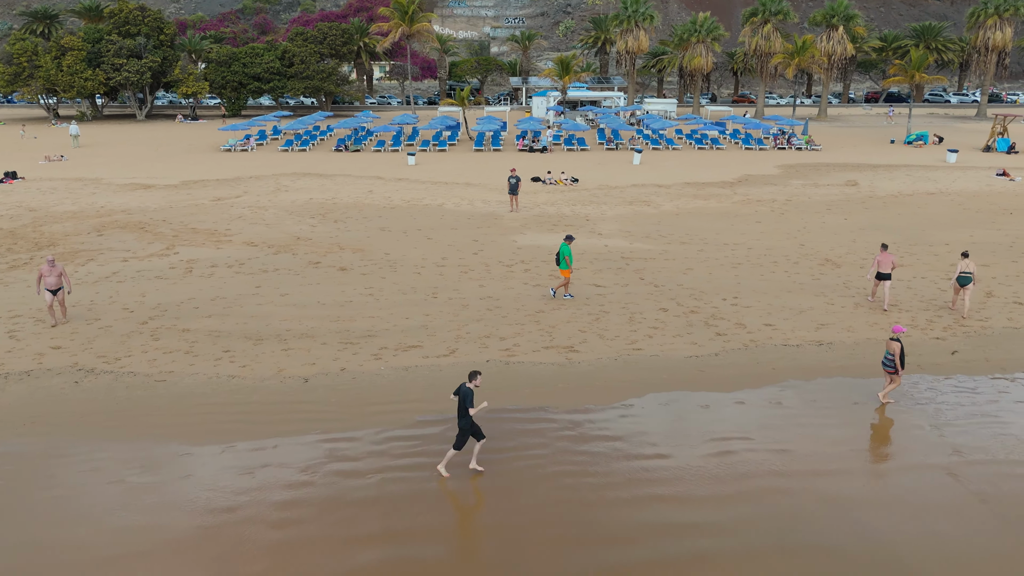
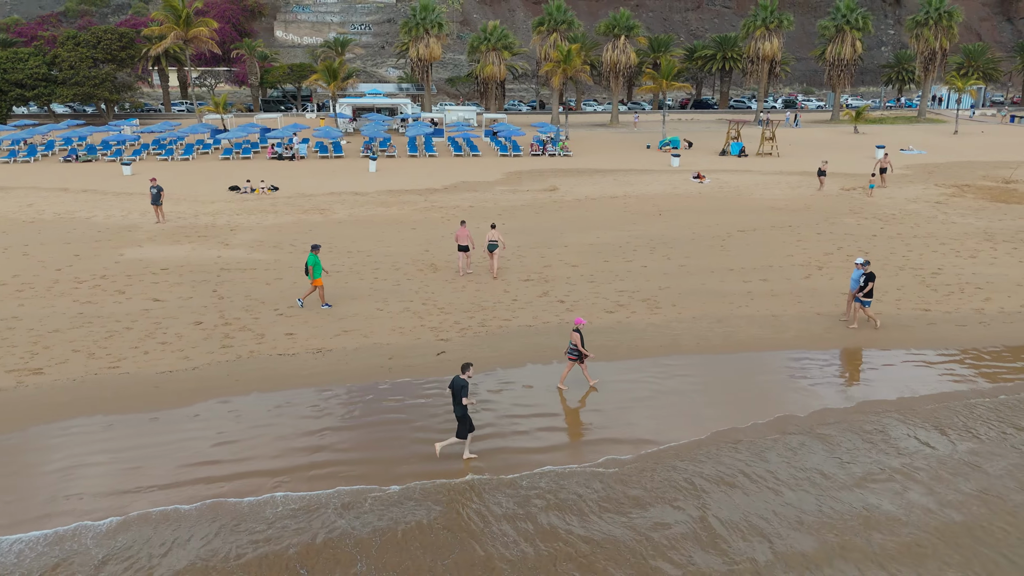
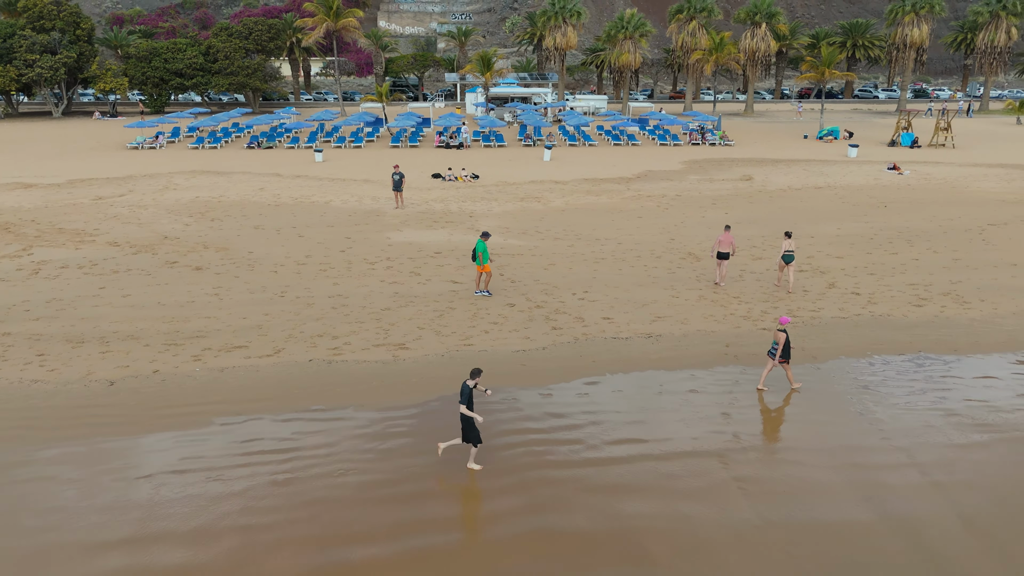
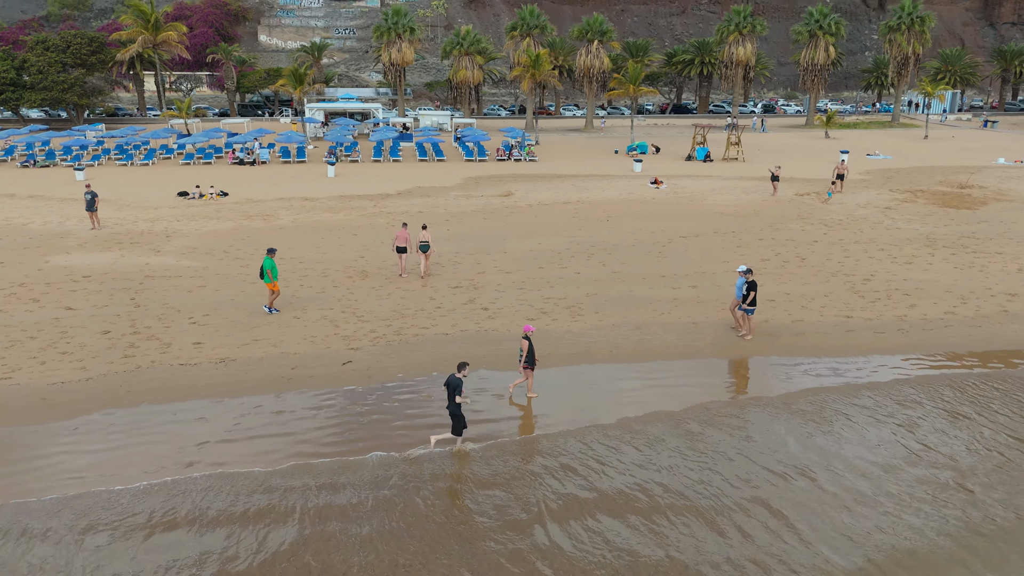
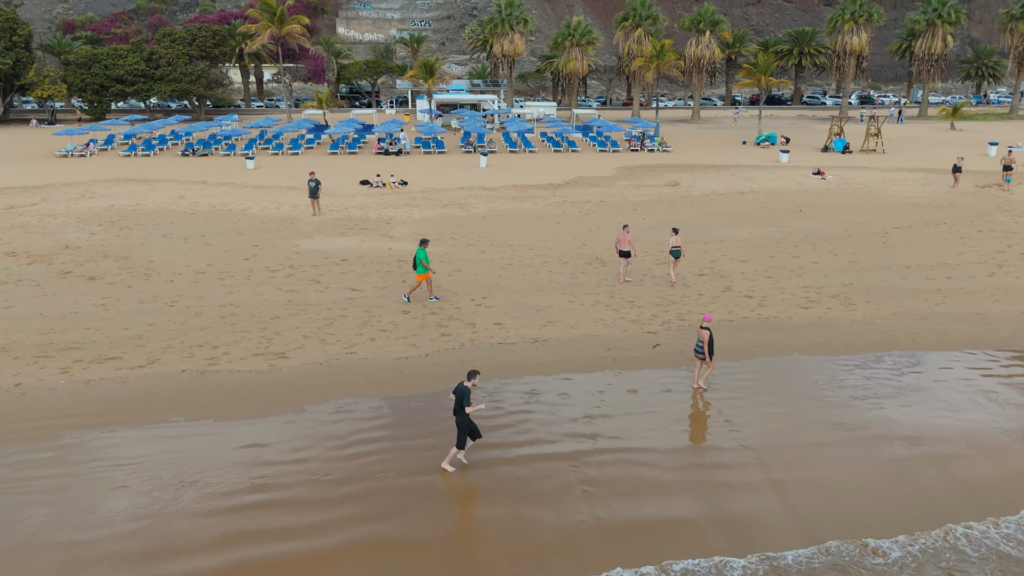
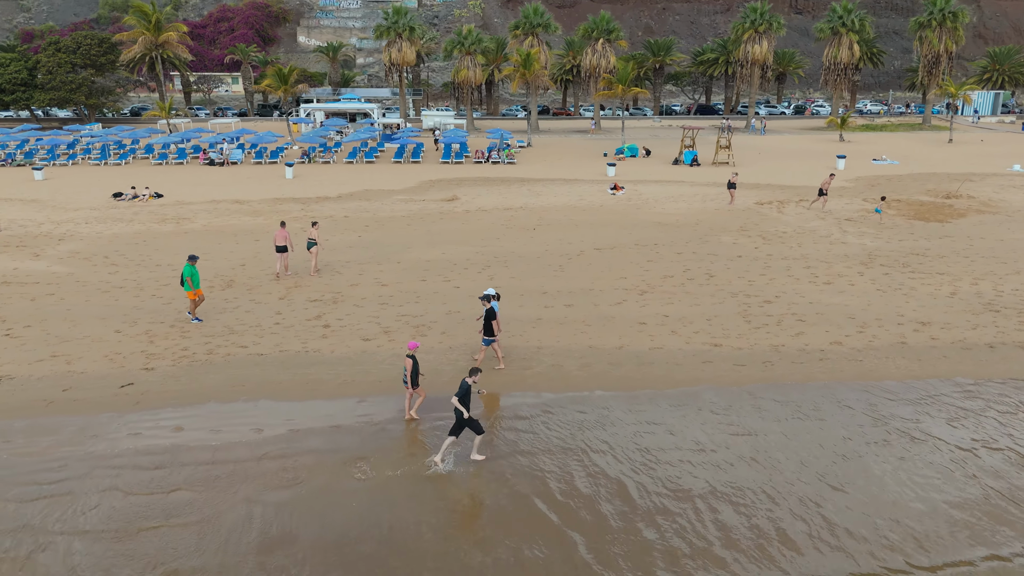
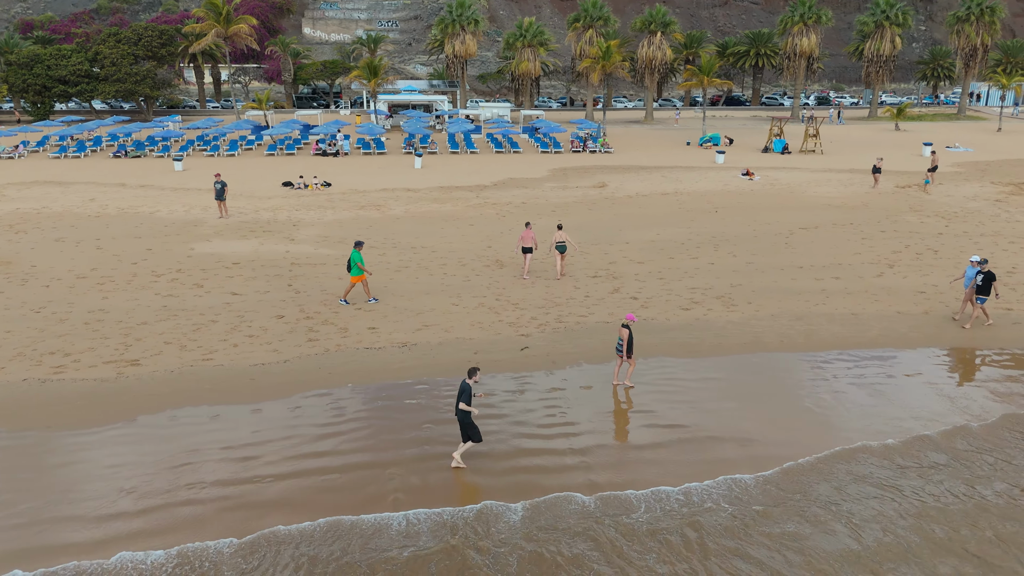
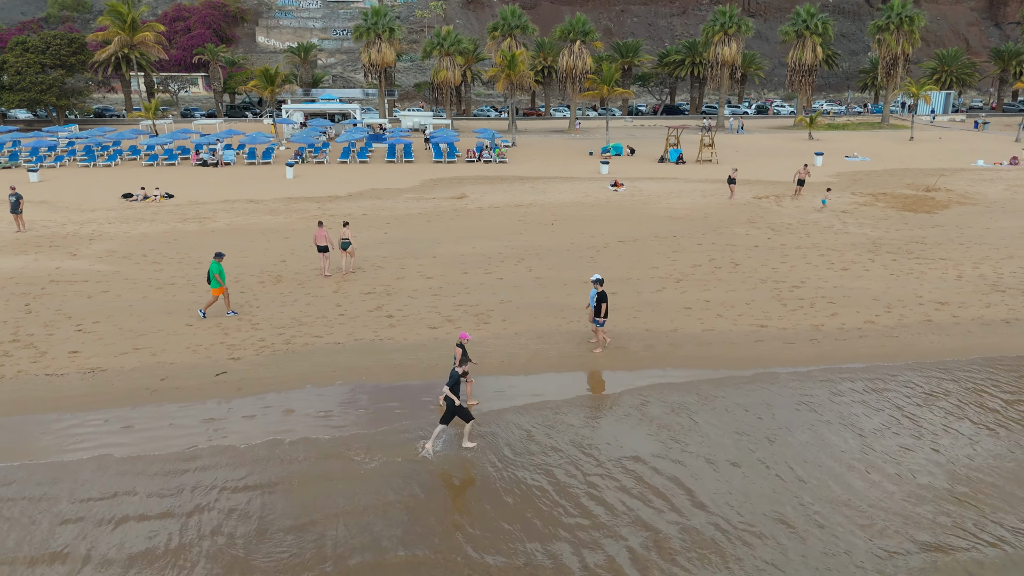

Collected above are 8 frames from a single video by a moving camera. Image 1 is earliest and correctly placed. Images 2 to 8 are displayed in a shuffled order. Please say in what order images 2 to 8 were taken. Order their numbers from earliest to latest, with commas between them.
3, 5, 7, 2, 4, 8, 6
